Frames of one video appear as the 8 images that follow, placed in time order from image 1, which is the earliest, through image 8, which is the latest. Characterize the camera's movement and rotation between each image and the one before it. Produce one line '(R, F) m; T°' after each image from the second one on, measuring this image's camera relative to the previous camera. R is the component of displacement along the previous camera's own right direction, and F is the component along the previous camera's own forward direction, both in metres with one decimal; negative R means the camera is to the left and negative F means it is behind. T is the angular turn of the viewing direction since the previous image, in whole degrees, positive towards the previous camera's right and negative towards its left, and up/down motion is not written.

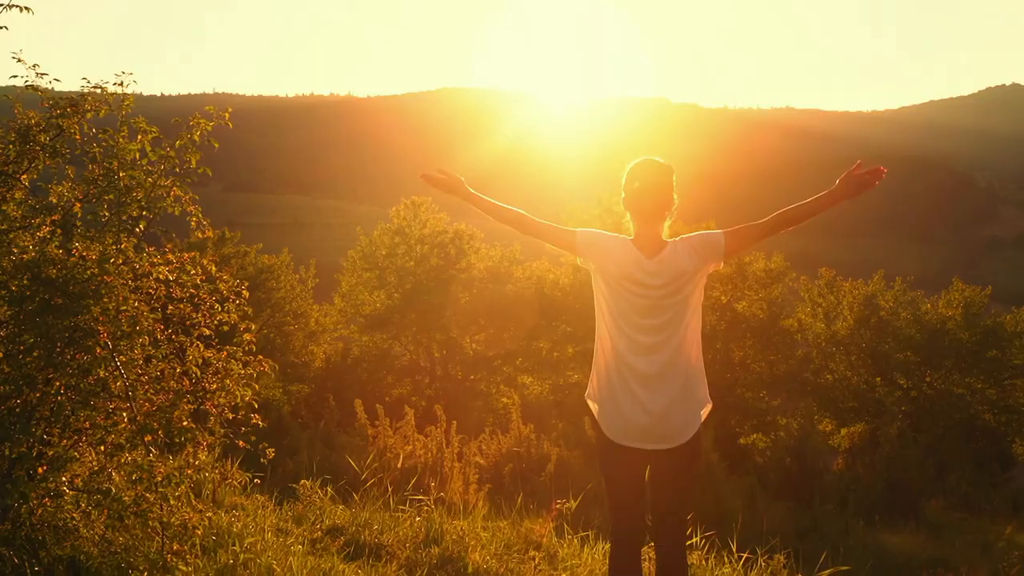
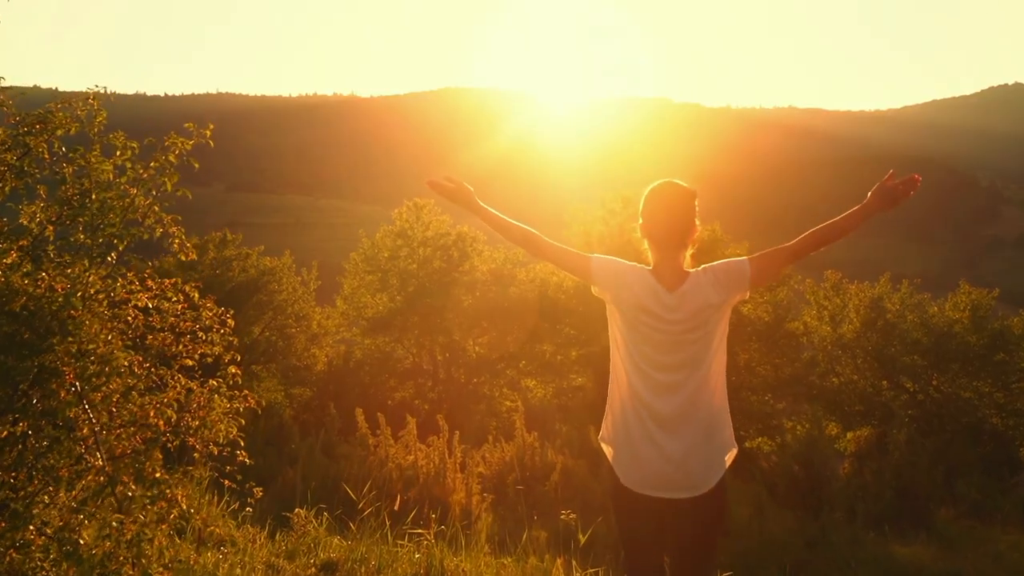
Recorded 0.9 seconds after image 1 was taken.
(0.0, +0.3) m; 0°
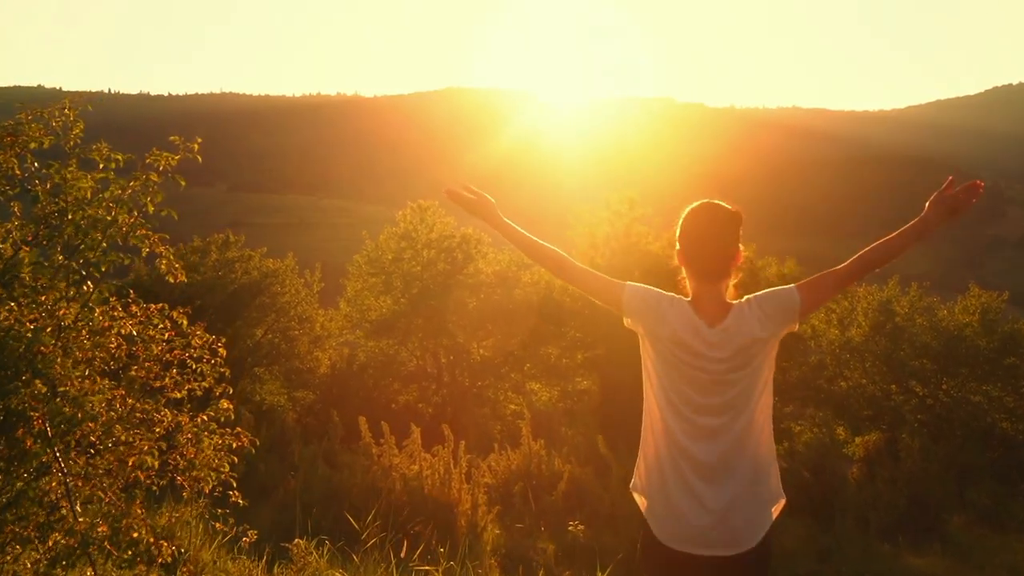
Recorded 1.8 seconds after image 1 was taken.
(-0.1, +0.4) m; 0°
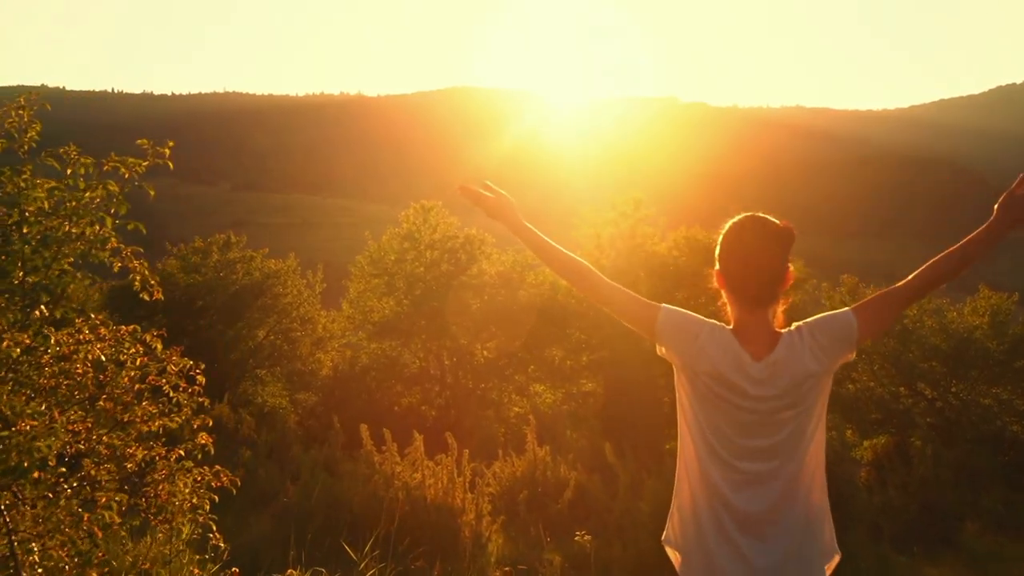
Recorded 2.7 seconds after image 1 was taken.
(0.0, +0.4) m; 0°
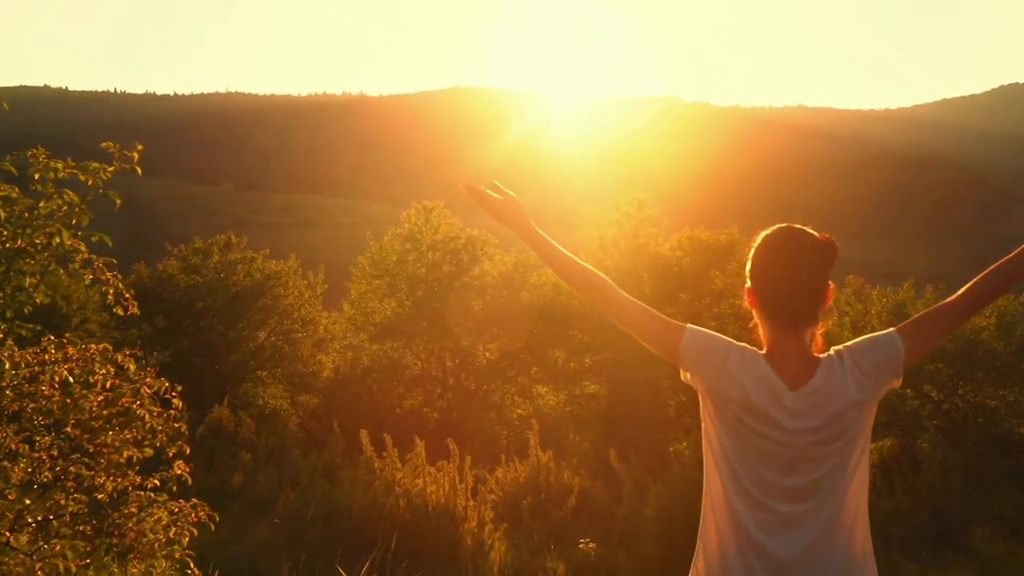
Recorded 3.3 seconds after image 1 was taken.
(0.0, +0.3) m; 0°
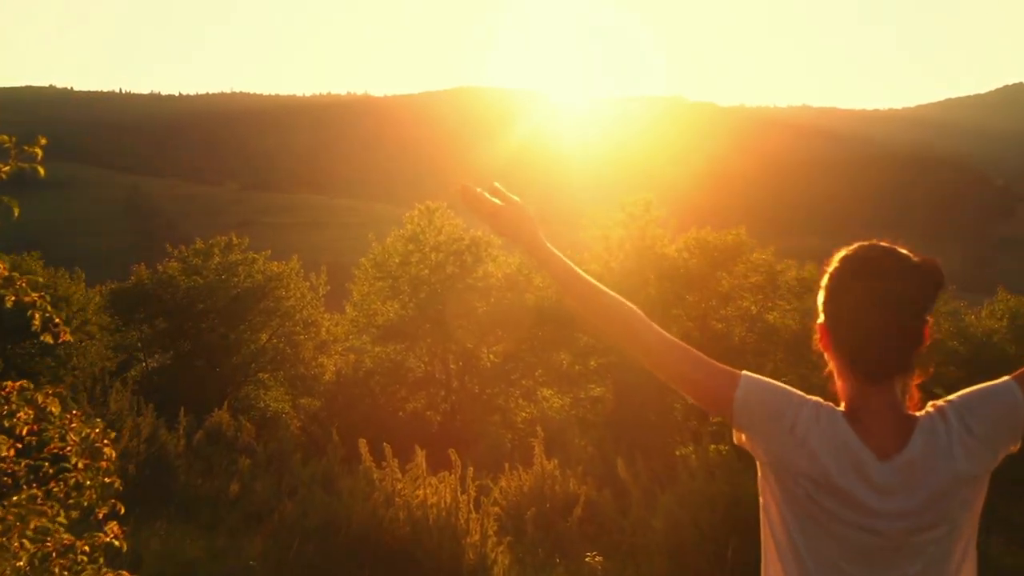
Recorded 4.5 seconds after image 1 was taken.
(0.0, +0.5) m; 0°
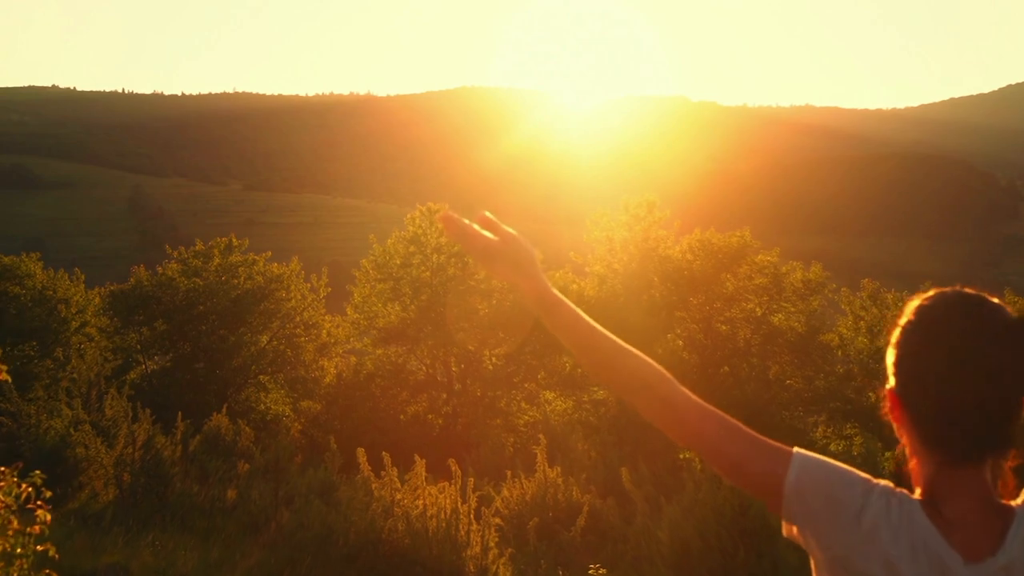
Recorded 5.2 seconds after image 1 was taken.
(0.0, +0.4) m; 0°
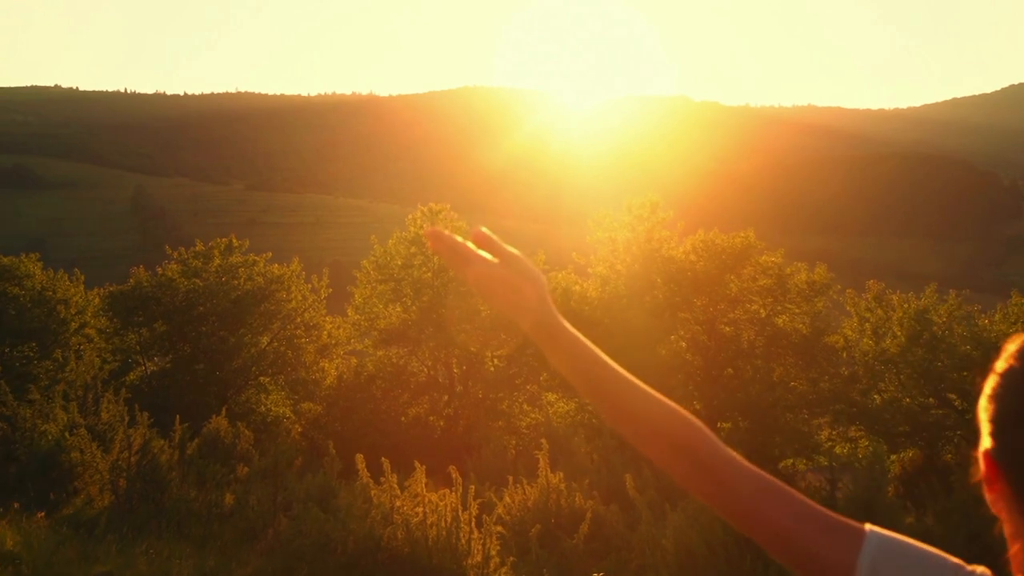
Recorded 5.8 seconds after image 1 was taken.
(0.0, +0.3) m; 0°
